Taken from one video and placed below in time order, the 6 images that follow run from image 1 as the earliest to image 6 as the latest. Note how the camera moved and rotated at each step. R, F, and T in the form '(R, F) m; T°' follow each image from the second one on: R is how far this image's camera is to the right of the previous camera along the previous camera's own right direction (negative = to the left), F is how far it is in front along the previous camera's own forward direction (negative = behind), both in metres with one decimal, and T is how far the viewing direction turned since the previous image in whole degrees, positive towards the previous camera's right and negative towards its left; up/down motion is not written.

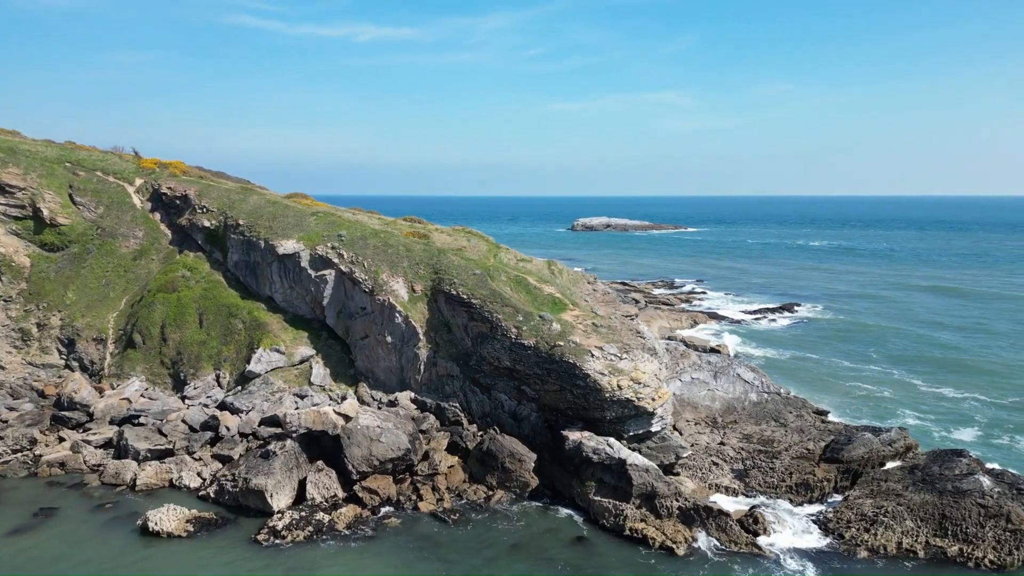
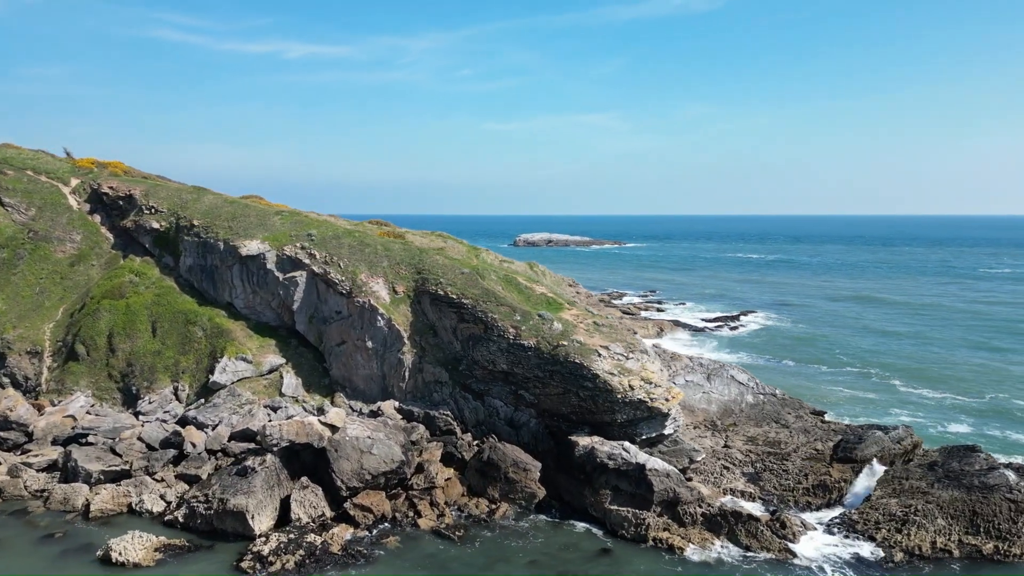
(-2.4, +1.8) m; +5°
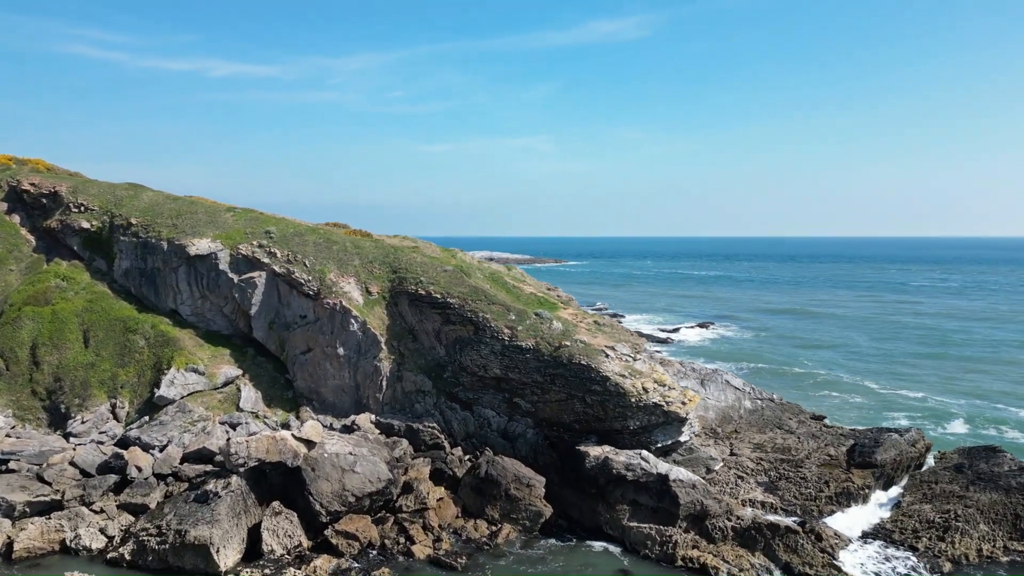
(-2.2, +2.5) m; +5°
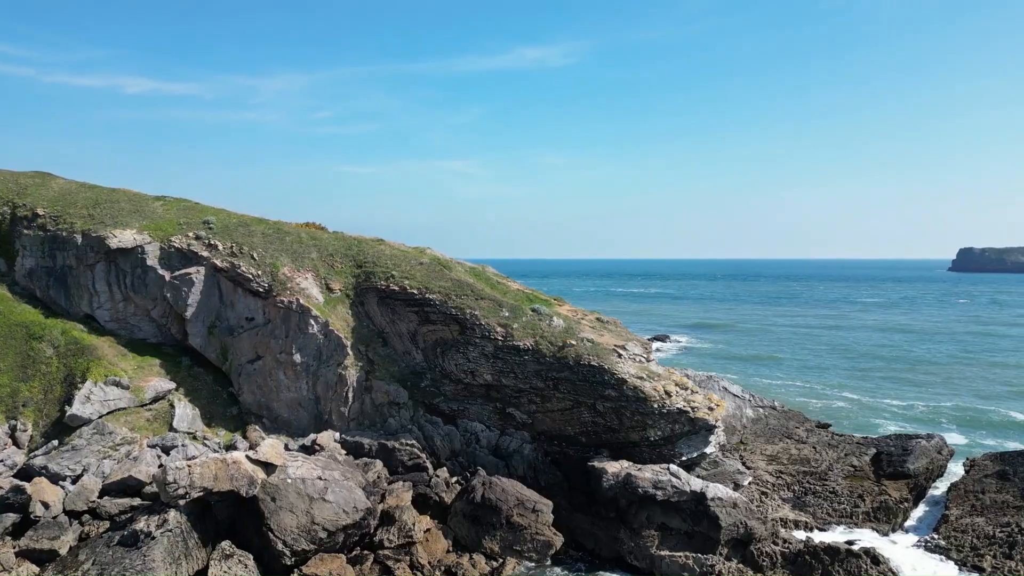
(-2.1, +3.4) m; +6°
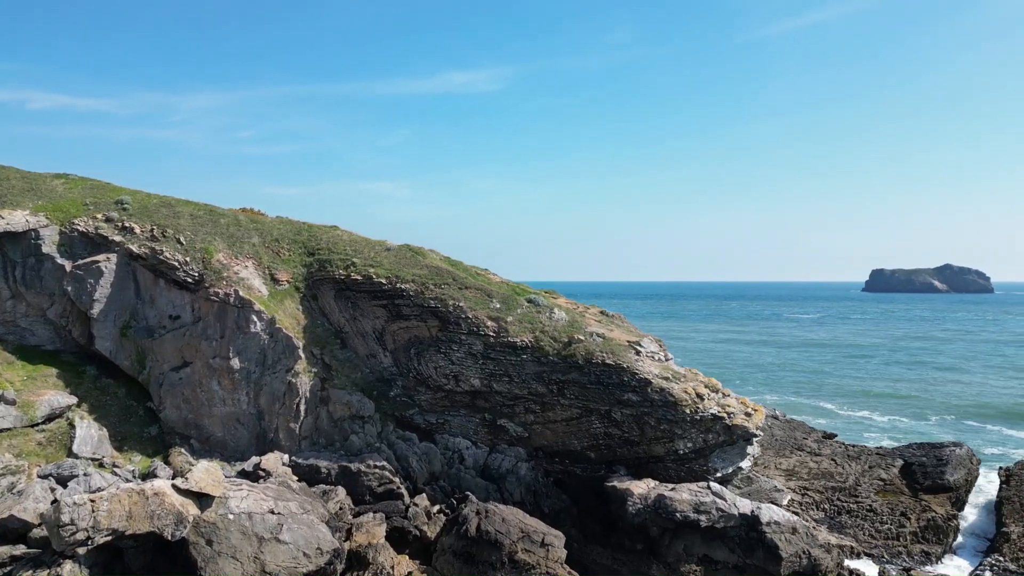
(-1.8, +3.6) m; +6°
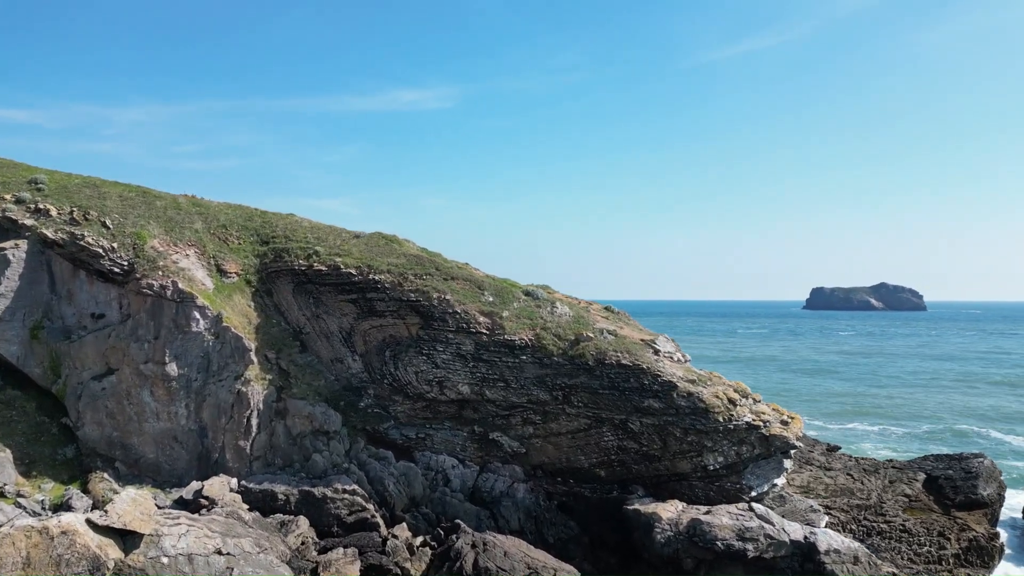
(-1.2, +2.6) m; +5°
